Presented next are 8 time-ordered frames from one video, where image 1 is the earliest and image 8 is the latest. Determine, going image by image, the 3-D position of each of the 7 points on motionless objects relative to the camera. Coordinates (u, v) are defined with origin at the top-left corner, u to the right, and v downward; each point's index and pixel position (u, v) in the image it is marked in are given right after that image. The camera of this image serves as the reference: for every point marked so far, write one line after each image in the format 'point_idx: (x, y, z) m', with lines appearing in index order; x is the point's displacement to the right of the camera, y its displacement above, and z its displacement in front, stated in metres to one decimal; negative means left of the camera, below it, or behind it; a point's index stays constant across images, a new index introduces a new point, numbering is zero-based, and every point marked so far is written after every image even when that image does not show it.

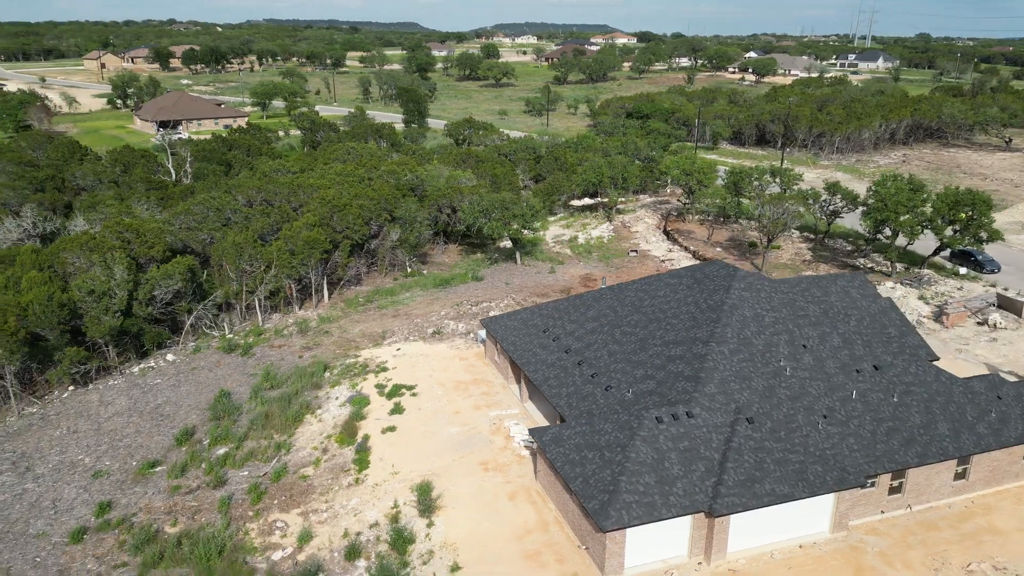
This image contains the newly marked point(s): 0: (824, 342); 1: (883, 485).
0: (+7.9, -1.4, +18.7) m
1: (+8.4, -4.4, +16.7) m
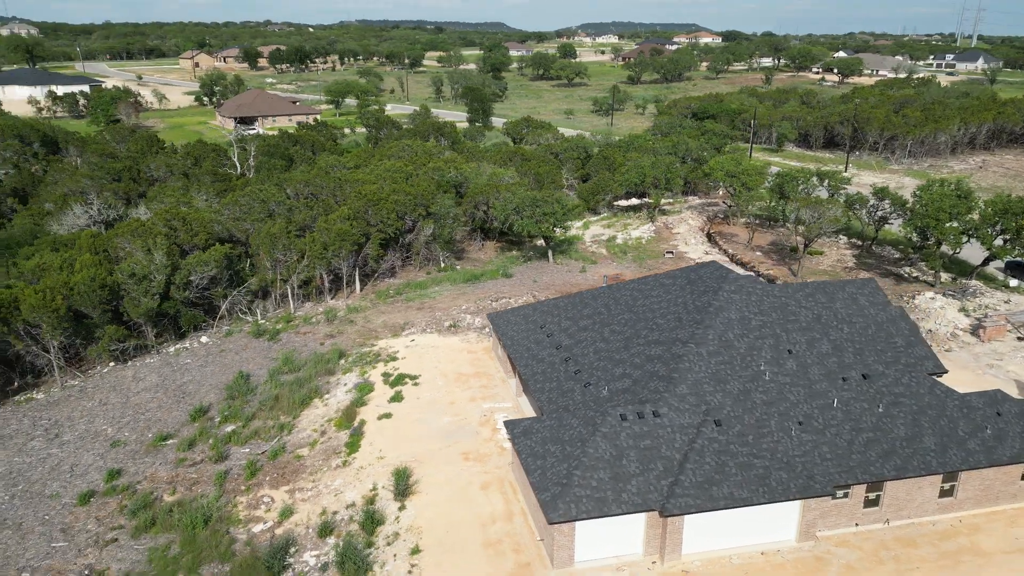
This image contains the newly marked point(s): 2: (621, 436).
0: (+7.4, -1.5, +18.2) m
1: (+7.6, -4.6, +16.1) m
2: (+2.3, -3.2, +15.9) m
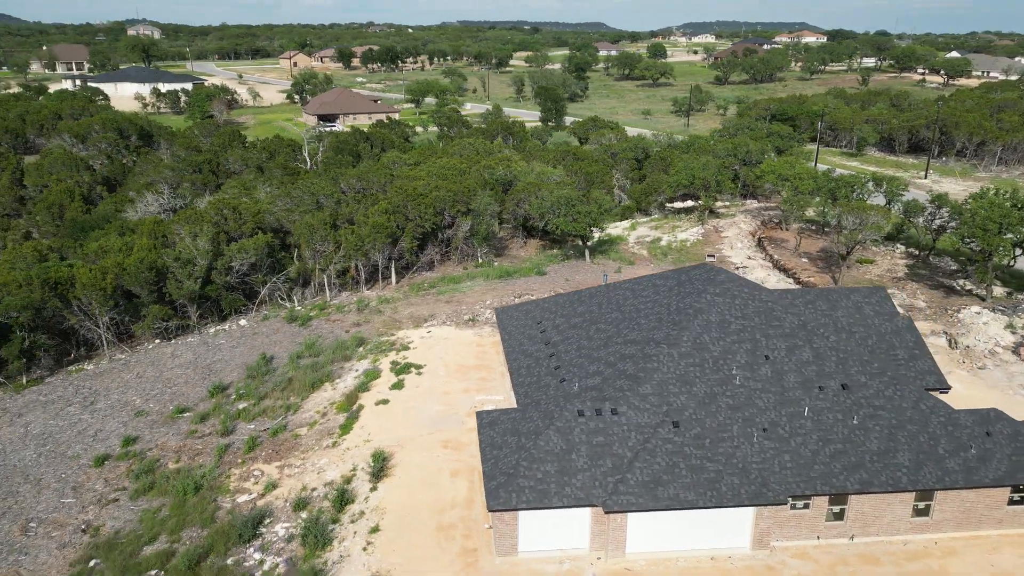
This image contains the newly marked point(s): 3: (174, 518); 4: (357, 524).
0: (+6.7, -1.6, +17.7) m
1: (+6.5, -4.7, +15.6) m
2: (+1.4, -3.1, +16.0) m
3: (-8.4, -5.7, +18.3) m
4: (-3.6, -5.5, +17.1) m
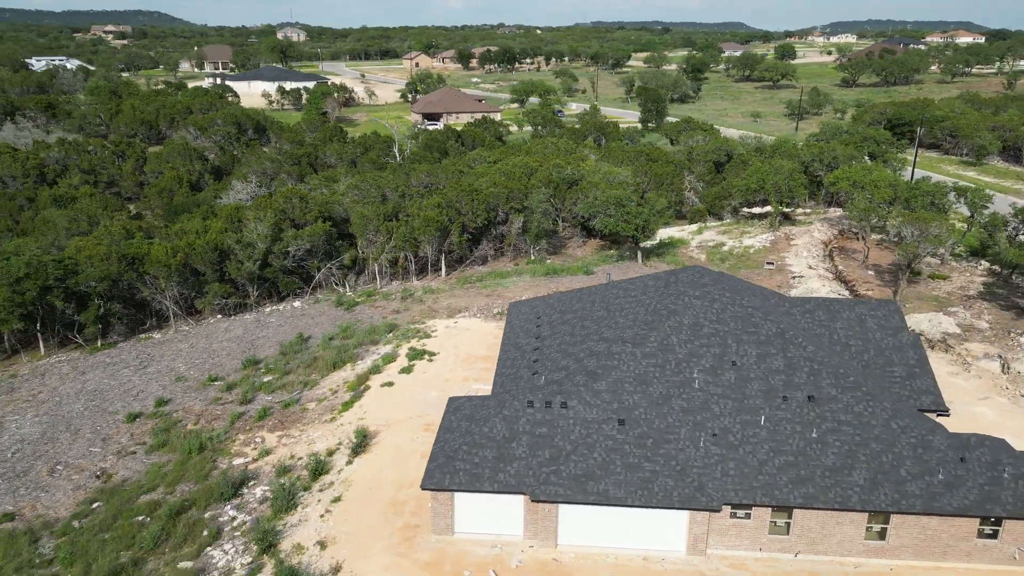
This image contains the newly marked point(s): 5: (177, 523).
0: (+5.8, -1.7, +17.2) m
1: (+5.1, -4.8, +15.2) m
2: (+0.2, -3.0, +16.4) m
3: (-9.2, -5.0, +20.1) m
4: (-4.7, -5.1, +18.2) m
5: (-8.1, -5.6, +17.7) m
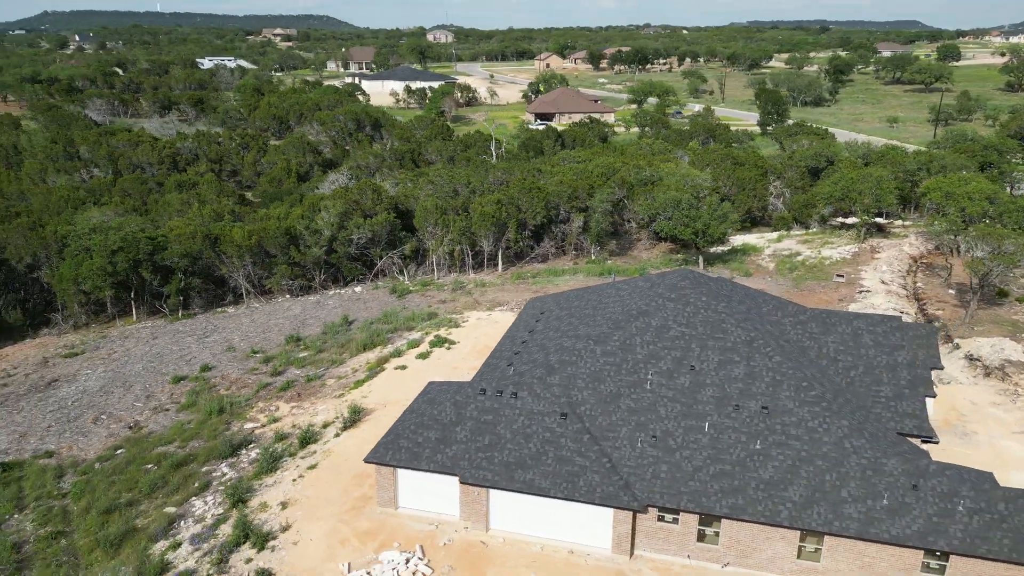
0: (+4.7, -1.8, +16.7) m
1: (+3.6, -4.8, +14.9) m
2: (-1.0, -2.7, +16.9) m
3: (-9.7, -4.3, +22.3) m
4: (-5.5, -4.6, +19.6) m
5: (-9.0, -5.0, +19.7) m
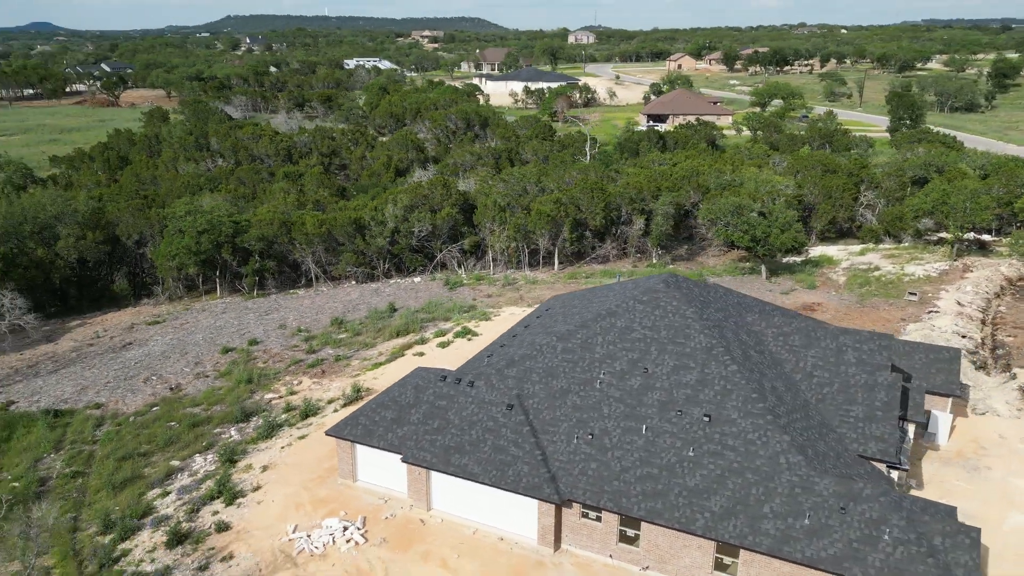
0: (+3.6, -1.9, +16.5) m
1: (+2.0, -4.8, +15.0) m
2: (-2.0, -2.5, +17.7) m
3: (-9.7, -3.6, +24.5) m
4: (-6.1, -4.1, +21.1) m
5: (-9.6, -4.3, +21.8) m
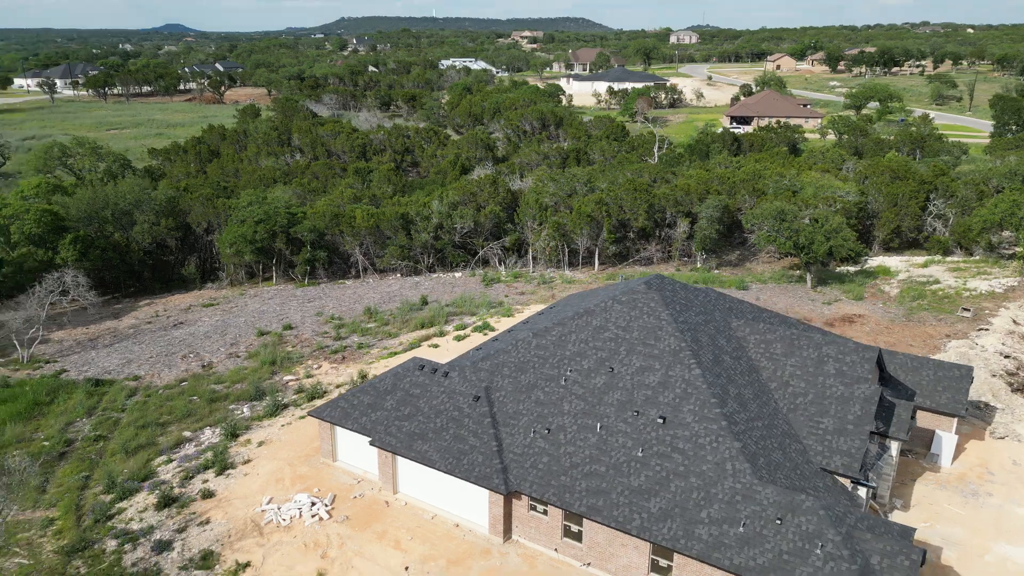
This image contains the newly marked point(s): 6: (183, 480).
0: (+2.8, -1.9, +16.5) m
1: (+0.9, -4.8, +15.1) m
2: (-2.6, -2.3, +18.4) m
3: (-9.5, -3.1, +26.1) m
4: (-6.4, -3.7, +22.3) m
5: (-9.7, -3.8, +23.4) m
6: (-8.3, -4.9, +18.7) m
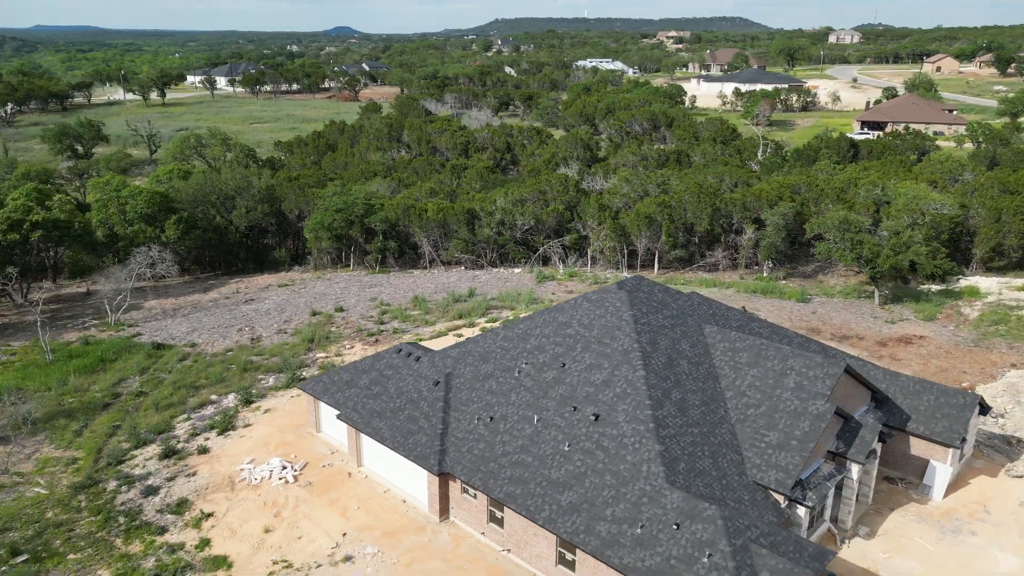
0: (+1.7, -1.9, +16.6) m
1: (-0.6, -4.6, +15.6) m
2: (-3.4, -1.9, +19.4) m
3: (-8.8, -2.4, +28.2) m
4: (-6.4, -3.2, +23.9) m
5: (-9.5, -3.0, +25.6) m
6: (-9.1, -4.2, +20.7) m
